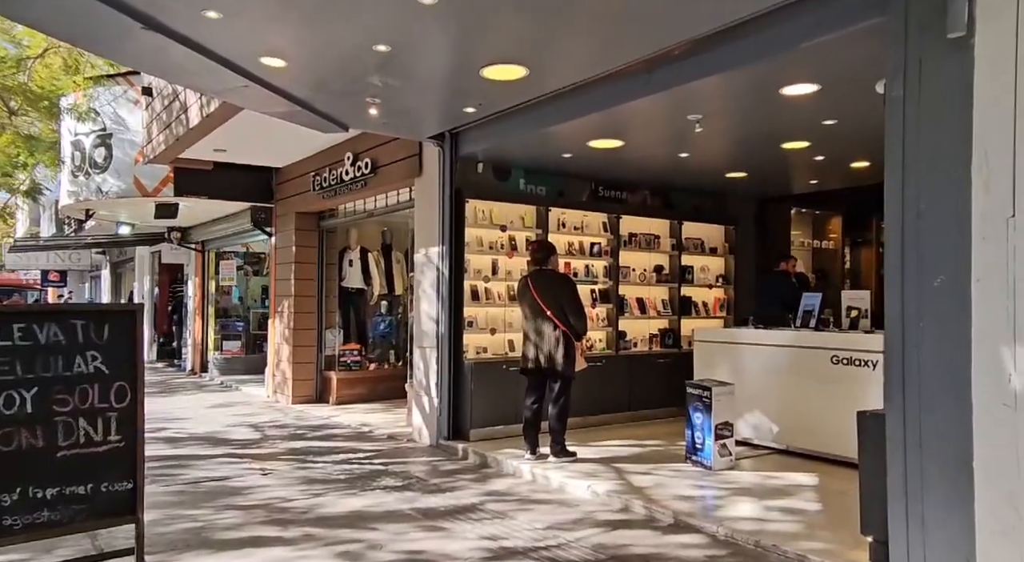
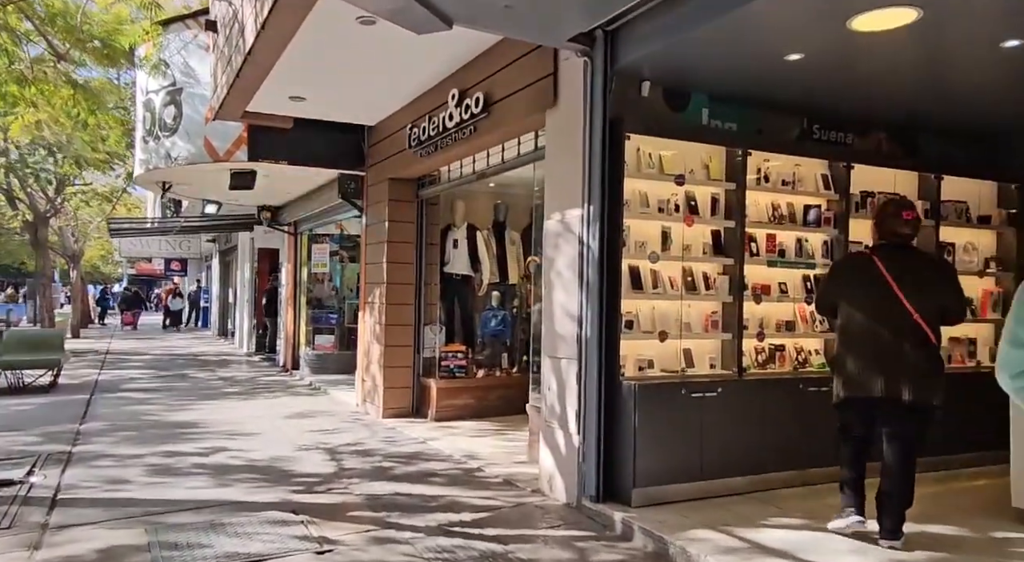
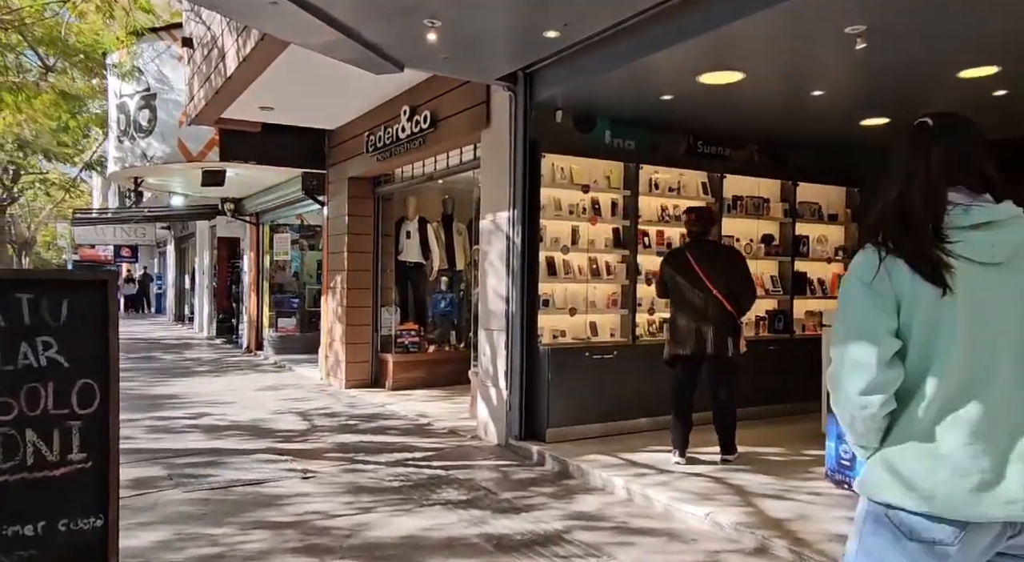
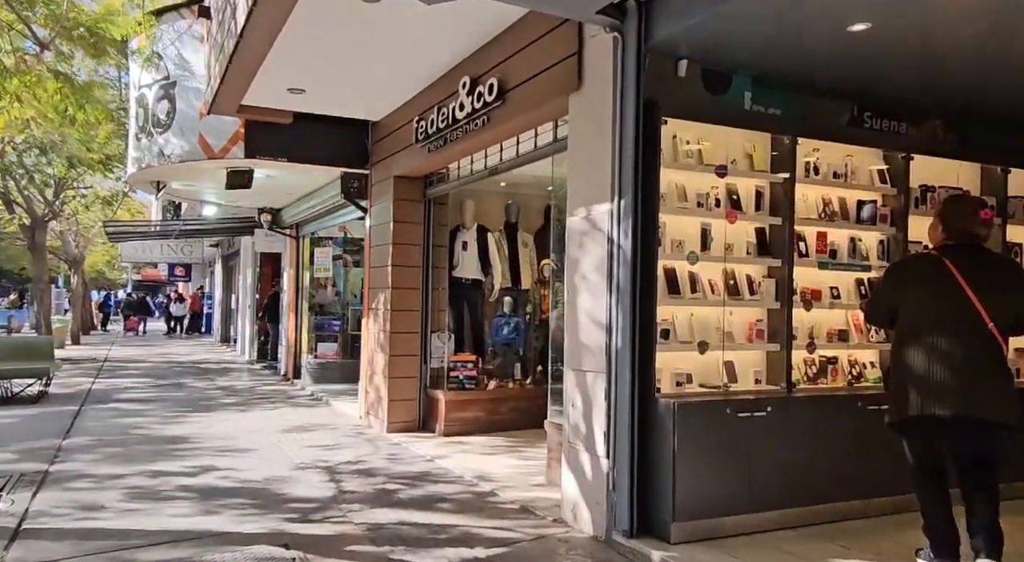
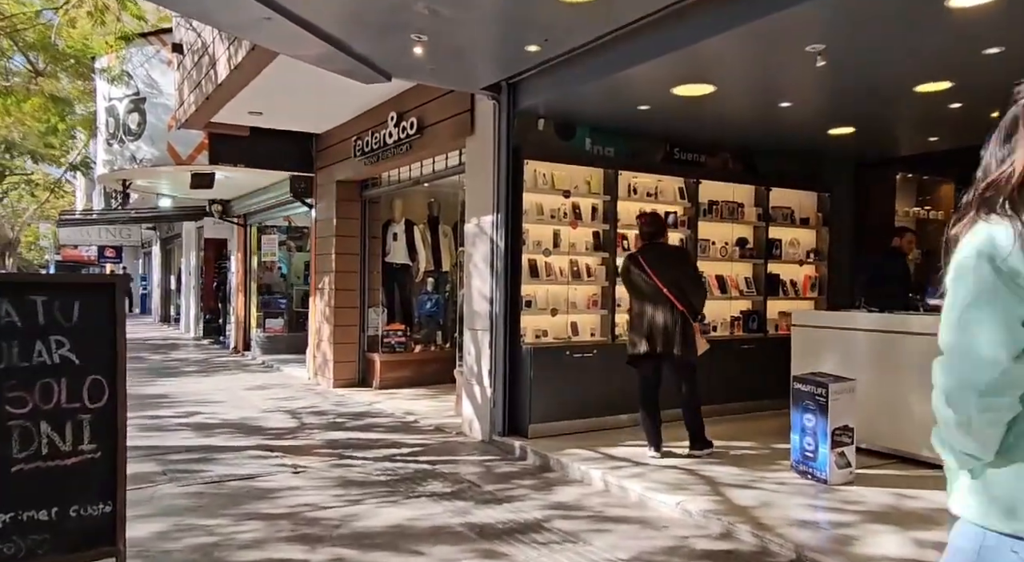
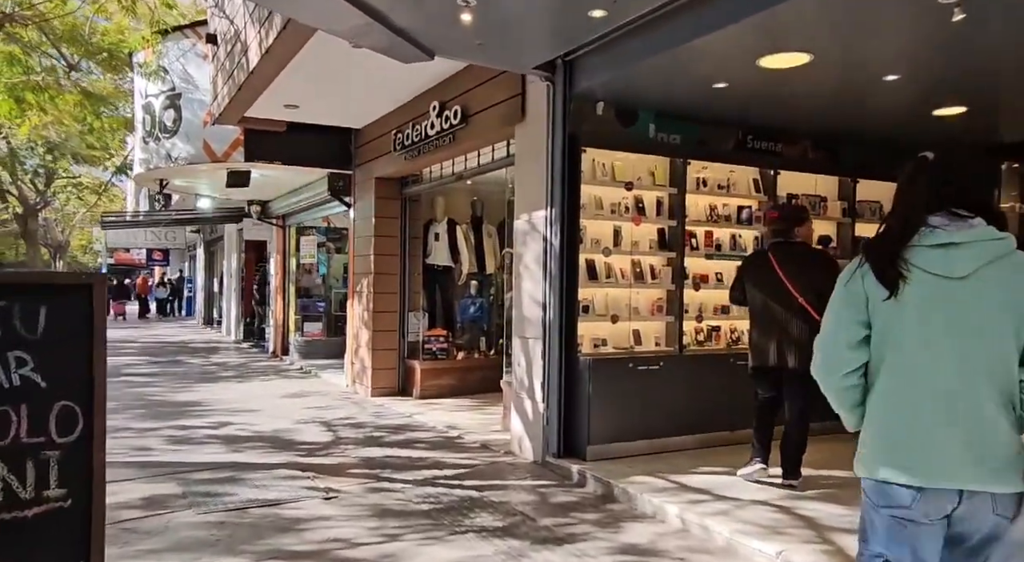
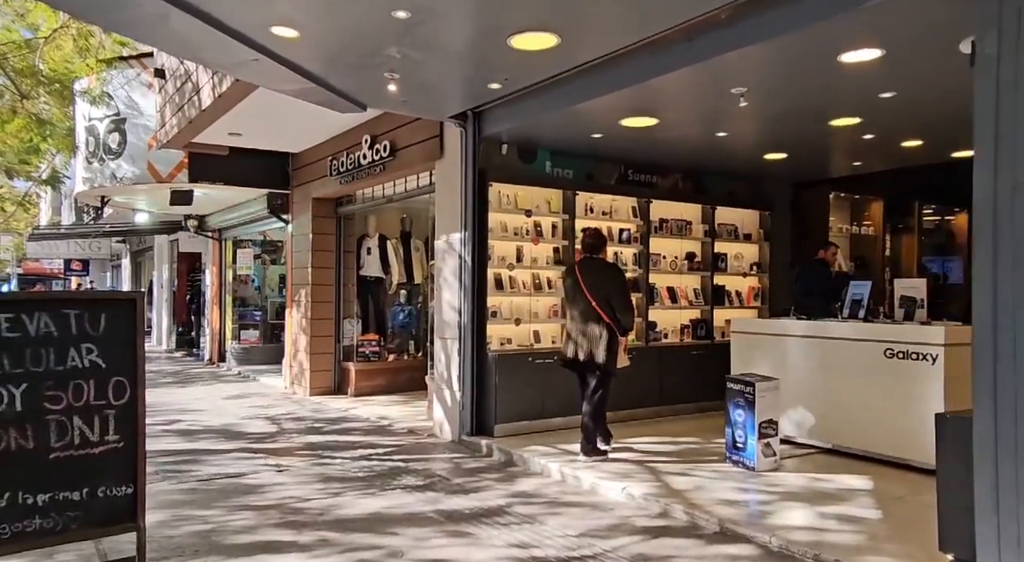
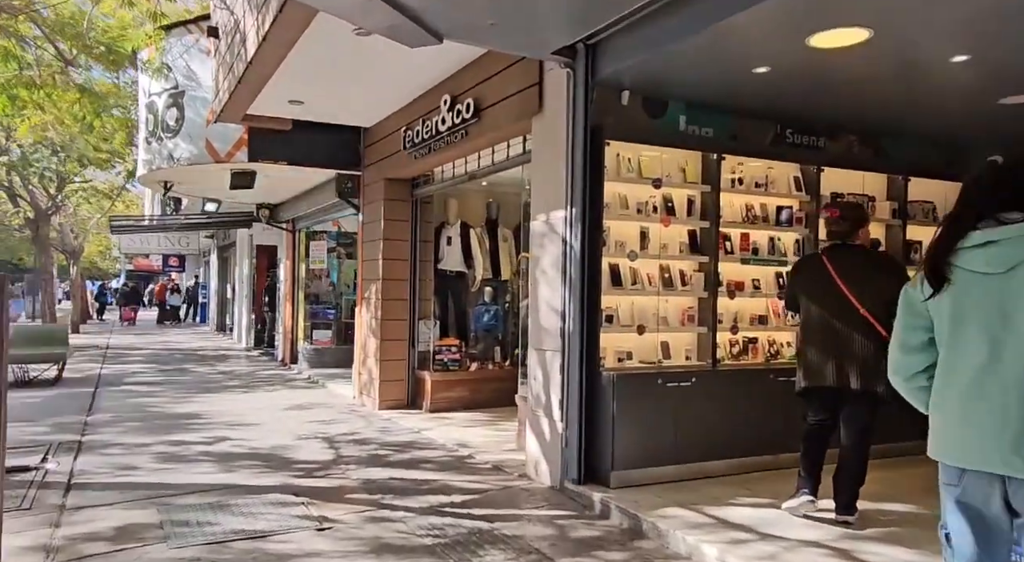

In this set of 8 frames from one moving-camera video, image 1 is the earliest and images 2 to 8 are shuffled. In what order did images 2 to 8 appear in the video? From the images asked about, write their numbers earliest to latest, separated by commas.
7, 5, 3, 6, 8, 2, 4
